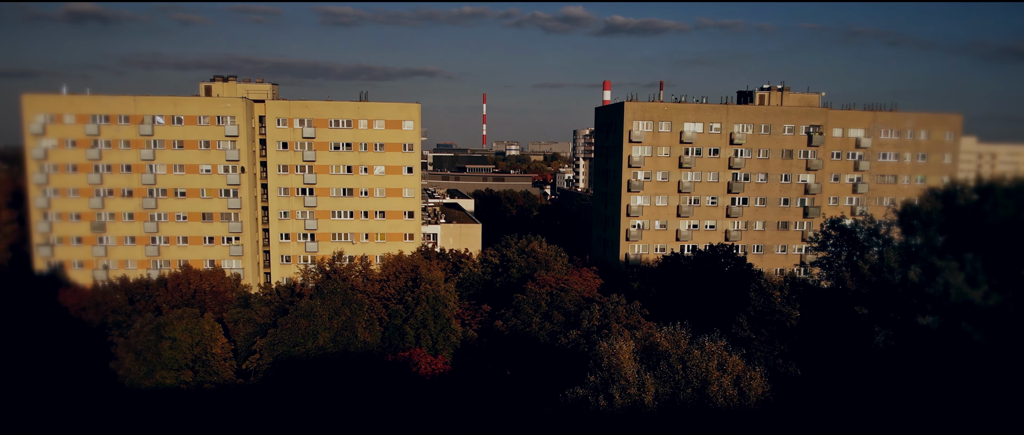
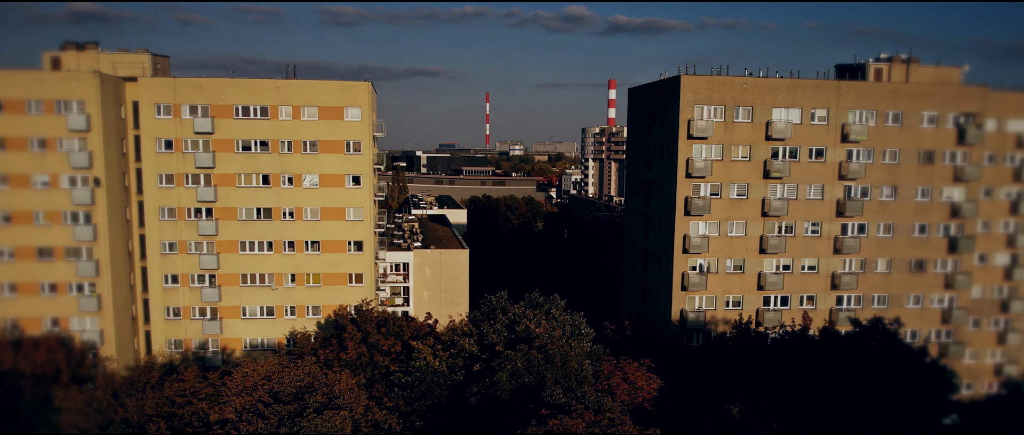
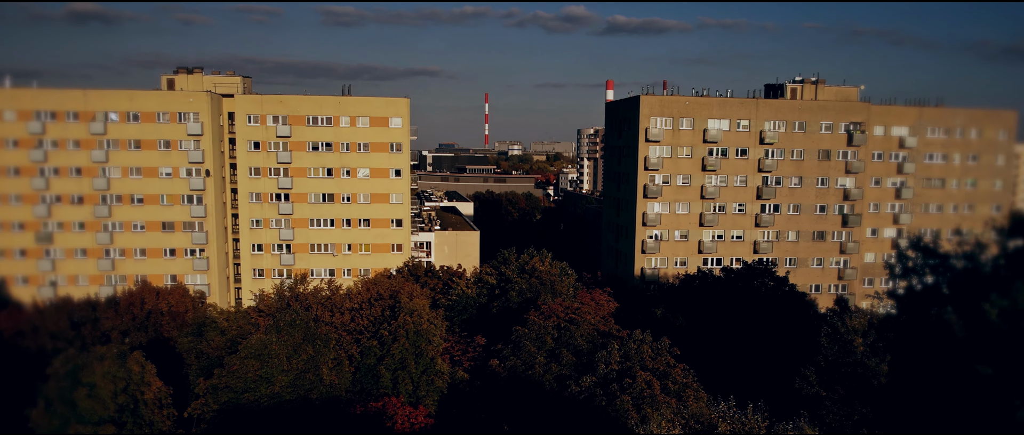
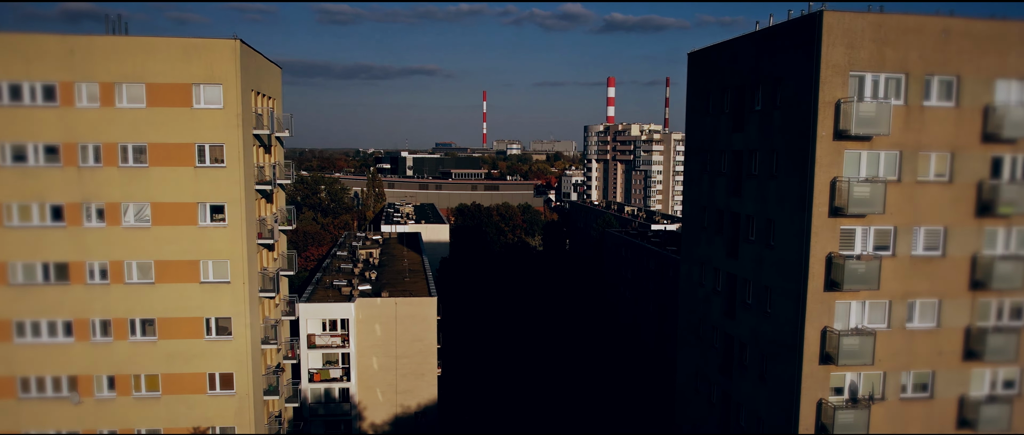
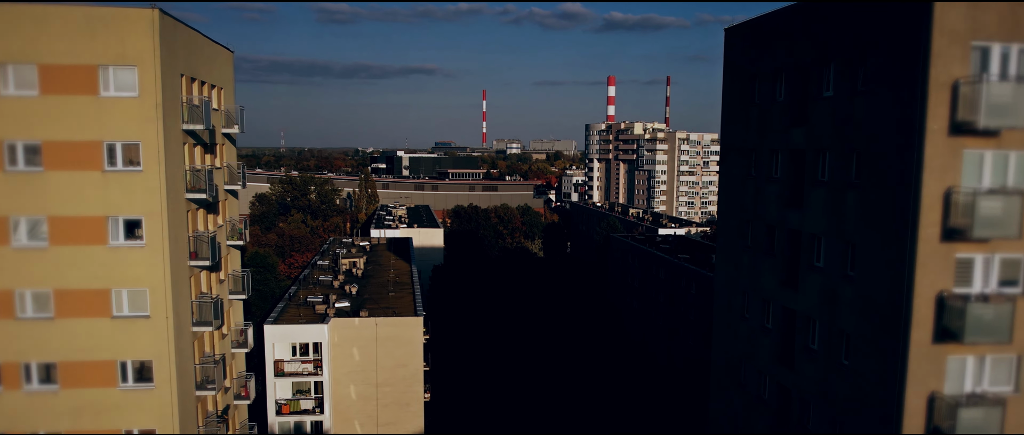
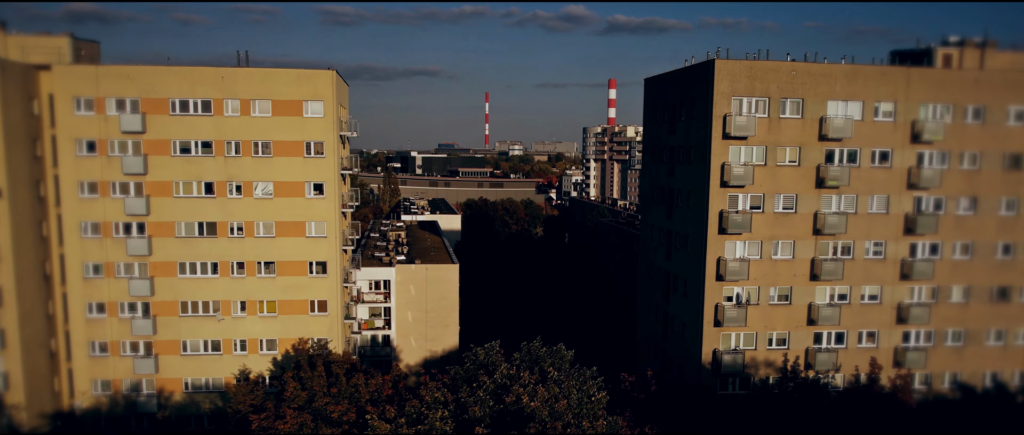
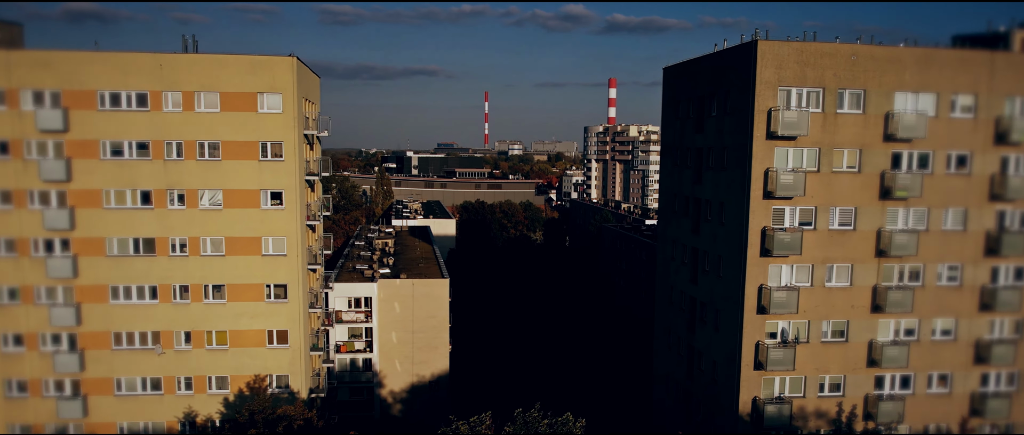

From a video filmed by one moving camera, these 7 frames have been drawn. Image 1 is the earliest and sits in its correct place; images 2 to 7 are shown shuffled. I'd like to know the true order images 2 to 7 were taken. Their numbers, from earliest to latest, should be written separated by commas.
3, 2, 6, 7, 4, 5
